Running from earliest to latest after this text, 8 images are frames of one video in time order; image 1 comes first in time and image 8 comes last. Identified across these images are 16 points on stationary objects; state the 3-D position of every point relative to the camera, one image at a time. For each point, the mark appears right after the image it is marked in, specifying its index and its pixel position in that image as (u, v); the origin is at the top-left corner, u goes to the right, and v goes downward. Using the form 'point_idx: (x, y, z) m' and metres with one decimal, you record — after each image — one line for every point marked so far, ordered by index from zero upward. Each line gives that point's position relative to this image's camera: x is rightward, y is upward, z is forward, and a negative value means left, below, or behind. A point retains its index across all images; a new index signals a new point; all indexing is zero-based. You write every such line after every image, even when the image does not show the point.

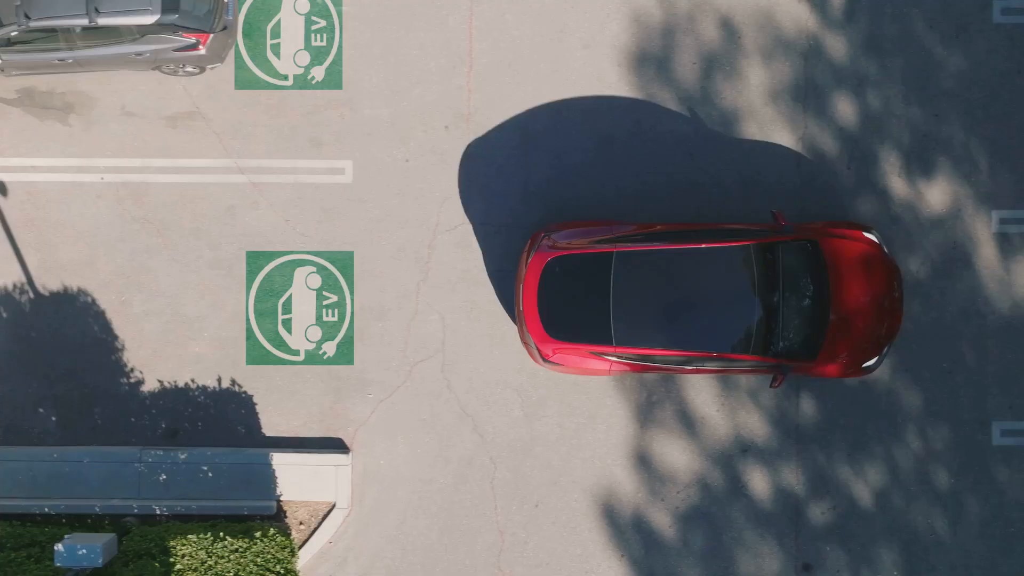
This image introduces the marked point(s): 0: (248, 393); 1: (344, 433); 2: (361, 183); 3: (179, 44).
0: (-3.2, -1.3, +7.8) m
1: (-2.0, -1.7, +7.8) m
2: (-1.8, +1.3, +7.8) m
3: (-3.7, +2.7, +7.1) m
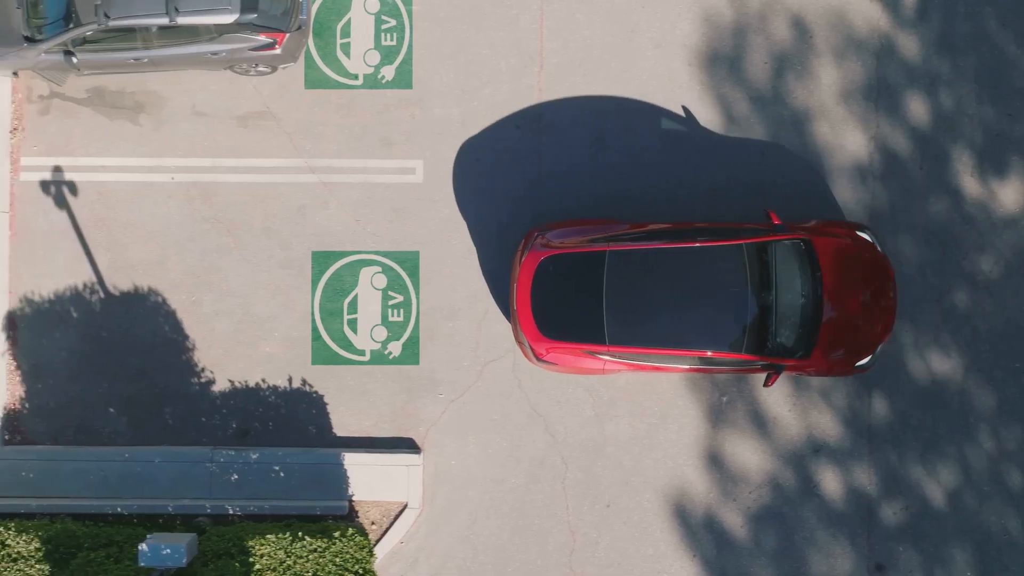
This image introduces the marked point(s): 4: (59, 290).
0: (-2.3, -1.3, +7.8) m
1: (-1.1, -1.7, +7.8) m
2: (-1.0, +1.3, +7.8) m
3: (-2.8, +2.7, +7.1) m
4: (-5.5, 0.0, +7.8) m
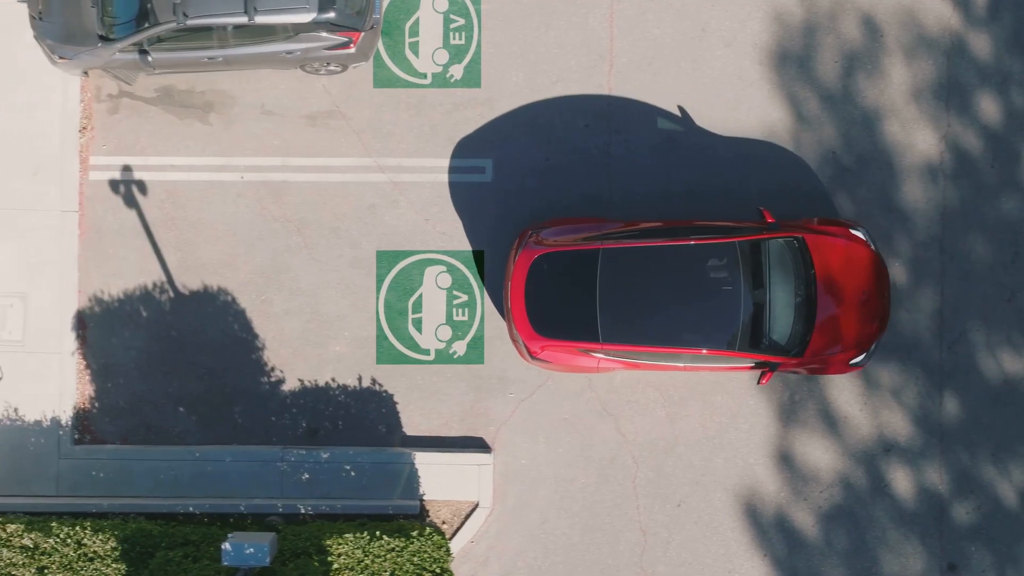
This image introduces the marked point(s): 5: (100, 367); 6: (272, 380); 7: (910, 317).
0: (-1.5, -1.3, +7.8) m
1: (-0.3, -1.7, +7.8) m
2: (-0.1, +1.3, +7.8) m
3: (-2.0, +2.7, +7.1) m
4: (-4.6, 0.0, +7.8) m
5: (-5.0, -1.0, +7.8) m
6: (-2.9, -1.1, +7.8) m
7: (+4.7, -0.3, +7.7) m
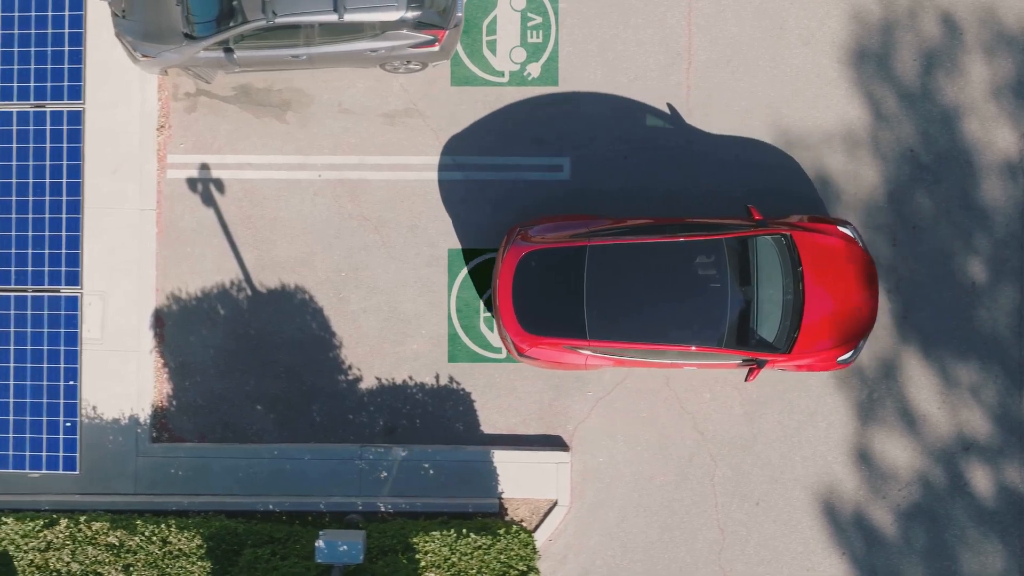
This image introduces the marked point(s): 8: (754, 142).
0: (-0.5, -1.2, +7.8) m
1: (+0.6, -1.7, +7.8) m
2: (+0.8, +1.3, +7.8) m
3: (-1.1, +2.7, +7.1) m
4: (-3.7, 0.0, +7.8) m
5: (-4.0, -0.9, +7.8) m
6: (-1.9, -1.1, +7.8) m
7: (+5.6, -0.3, +7.7) m
8: (+2.9, +1.7, +7.8) m
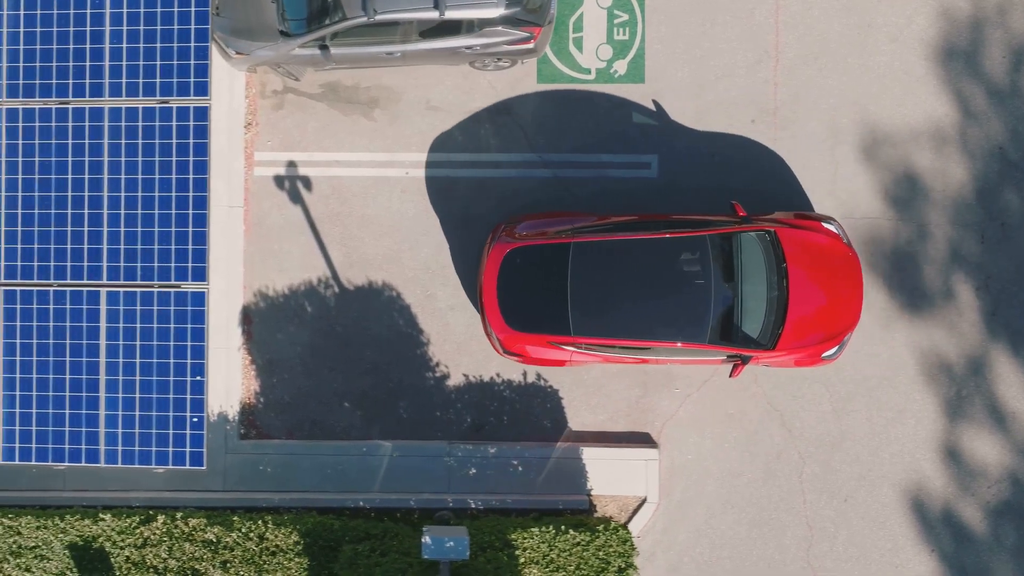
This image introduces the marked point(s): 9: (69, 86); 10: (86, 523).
0: (+0.5, -1.2, +7.8) m
1: (+1.7, -1.7, +7.8) m
2: (+1.8, +1.3, +7.8) m
3: (0.0, +2.8, +7.2) m
4: (-2.6, 0.0, +7.8) m
5: (-3.0, -0.9, +7.8) m
6: (-0.9, -1.0, +7.8) m
7: (+6.7, -0.3, +7.7) m
8: (+3.9, +1.8, +7.8) m
9: (-3.8, +1.7, +5.5) m
10: (-4.6, -2.5, +7.0) m
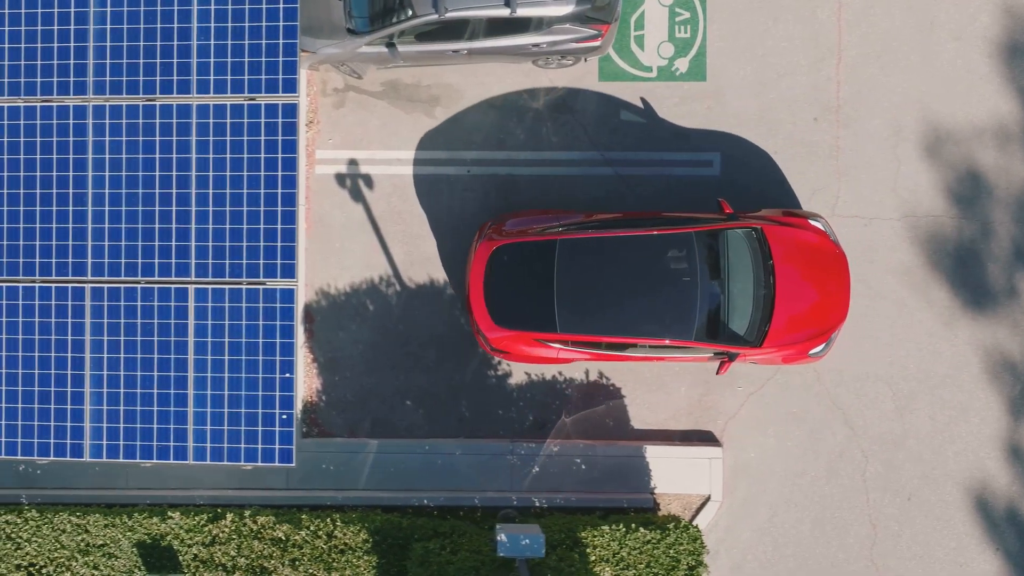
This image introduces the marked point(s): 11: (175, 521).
0: (+1.3, -1.2, +7.8) m
1: (+2.4, -1.6, +7.8) m
2: (+2.6, +1.4, +7.8) m
3: (+0.7, +2.8, +7.2) m
4: (-1.9, +0.1, +7.8) m
5: (-2.2, -0.9, +7.8) m
6: (-0.1, -1.0, +7.8) m
7: (+7.4, -0.2, +7.6) m
8: (+4.7, +1.8, +7.7) m
9: (-3.0, +1.8, +5.5) m
10: (-3.9, -2.5, +7.0) m
11: (-3.7, -2.5, +7.0) m
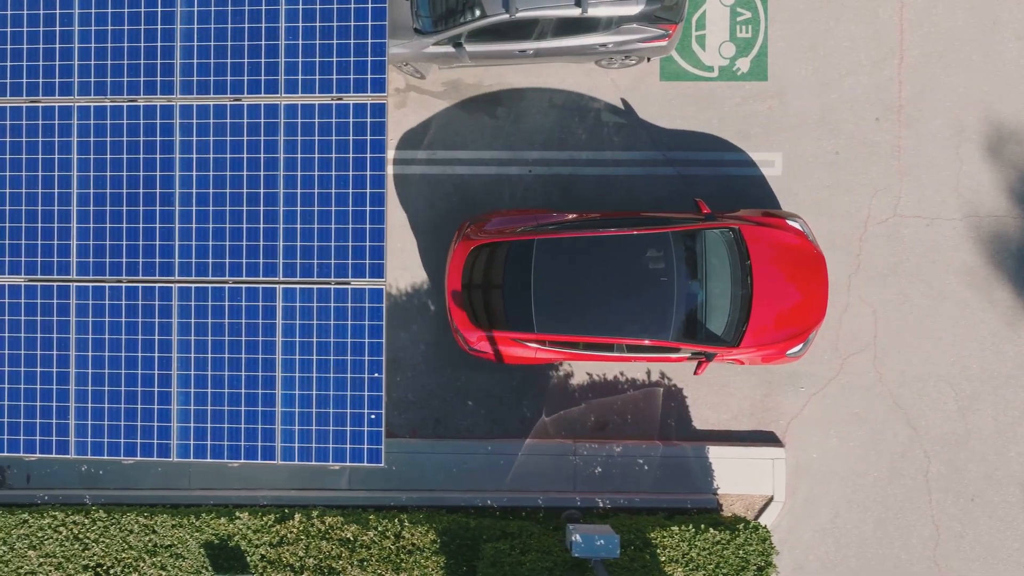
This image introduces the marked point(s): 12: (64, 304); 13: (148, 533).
0: (+2.0, -1.2, +7.8) m
1: (+3.2, -1.6, +7.7) m
2: (+3.3, +1.4, +7.8) m
3: (+1.5, +2.8, +7.1) m
4: (-1.2, +0.1, +7.8) m
5: (-1.5, -0.9, +7.8) m
6: (+0.6, -1.0, +7.8) m
7: (+8.2, -0.3, +7.6) m
8: (+5.4, +1.8, +7.7) m
9: (-2.3, +1.8, +5.5) m
10: (-3.1, -2.5, +7.0) m
11: (-2.9, -2.5, +7.0) m
12: (-4.0, -0.1, +5.7) m
13: (-4.0, -2.7, +7.0) m
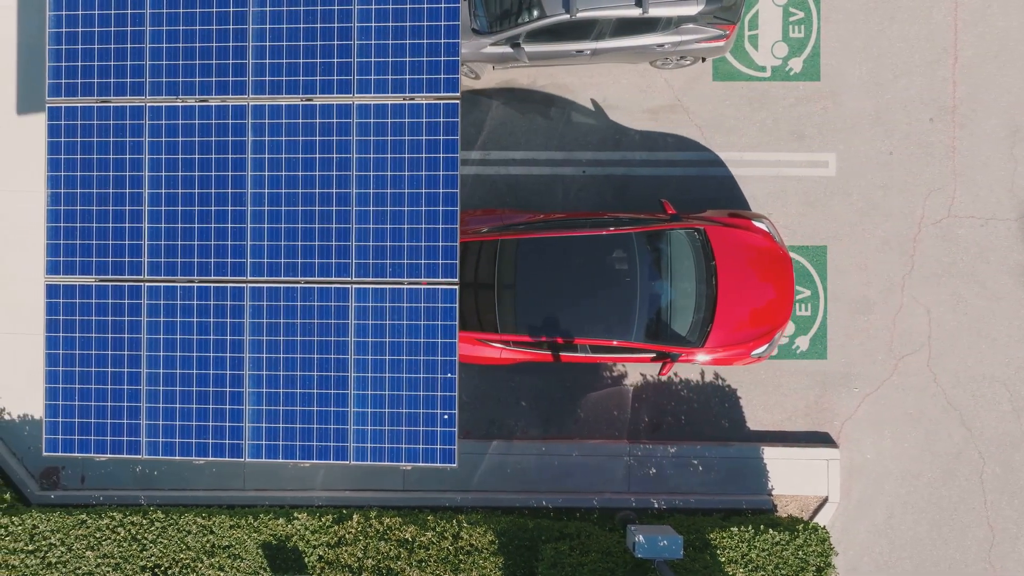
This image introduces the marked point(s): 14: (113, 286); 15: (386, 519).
0: (+2.6, -1.2, +7.7) m
1: (+3.8, -1.7, +7.7) m
2: (+4.0, +1.4, +7.8) m
3: (+2.1, +2.8, +7.1) m
4: (-0.5, +0.1, +7.8) m
5: (-0.9, -0.9, +7.8) m
6: (+1.2, -1.0, +7.8) m
7: (+8.8, -0.3, +7.6) m
8: (+6.1, +1.8, +7.7) m
9: (-1.7, +1.8, +5.5) m
10: (-2.5, -2.5, +7.0) m
11: (-2.3, -2.5, +7.0) m
12: (-3.3, -0.1, +5.7) m
13: (-3.3, -2.7, +7.0) m
14: (-3.5, 0.0, +5.7) m
15: (-1.4, -2.5, +7.0) m
